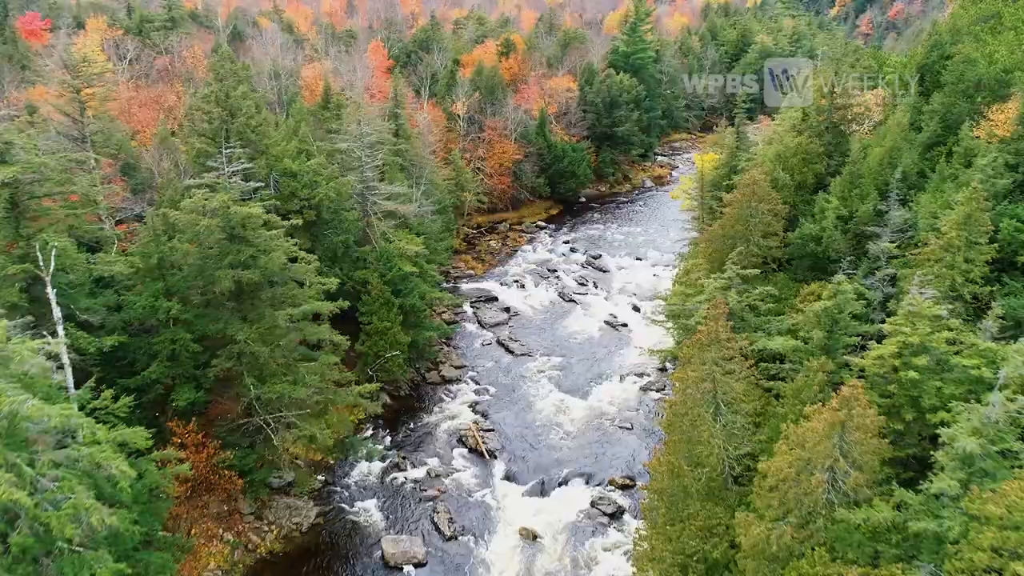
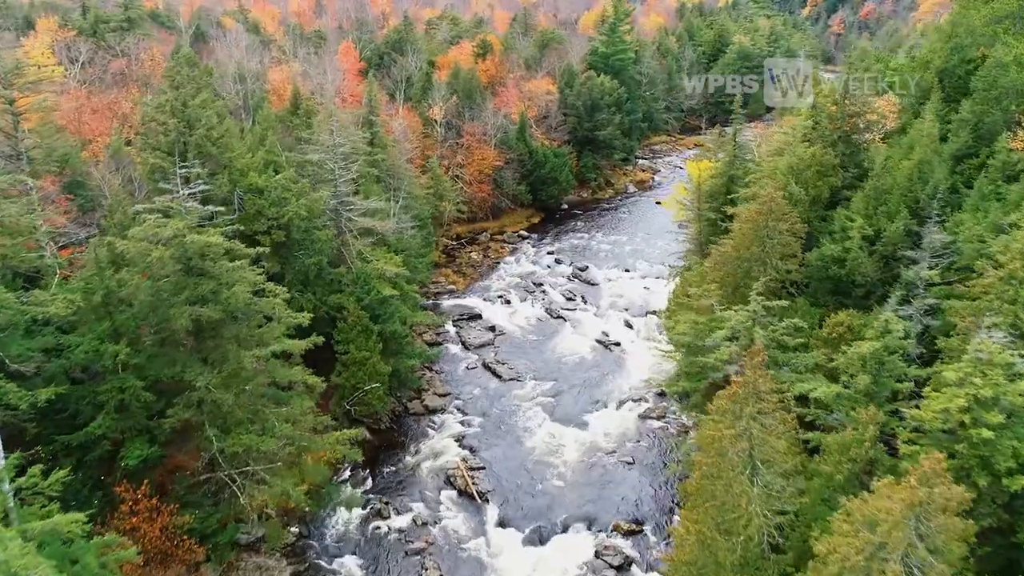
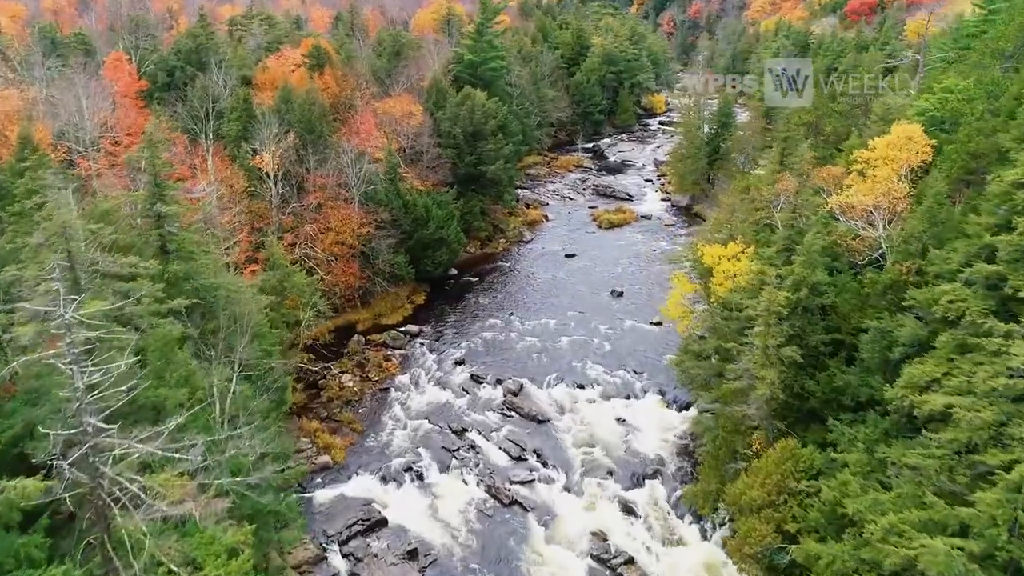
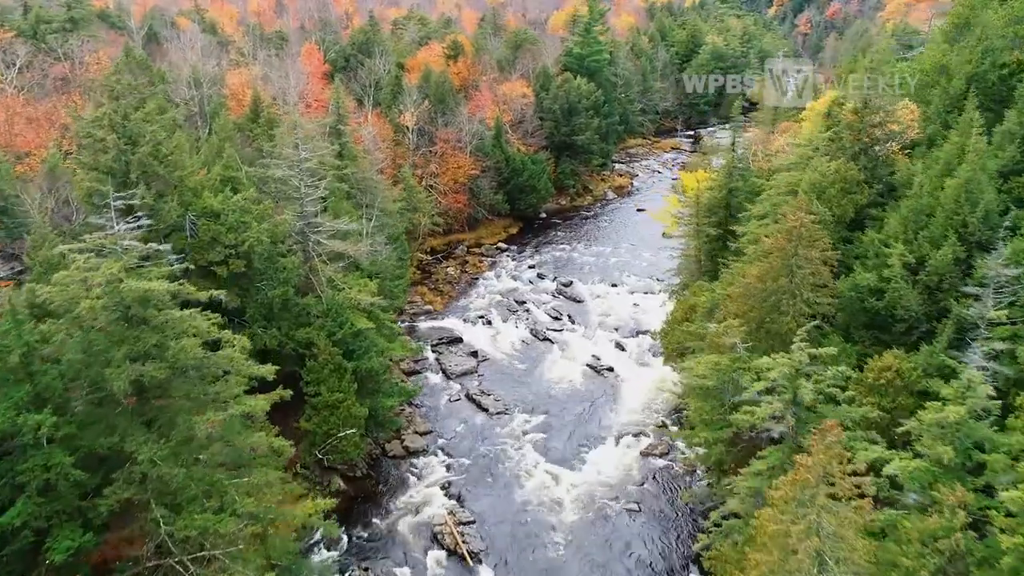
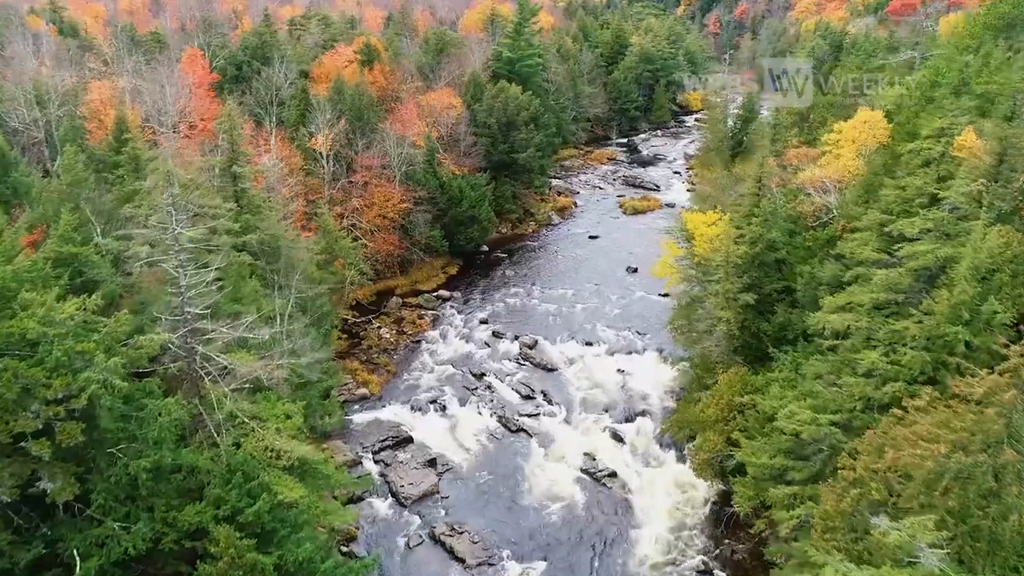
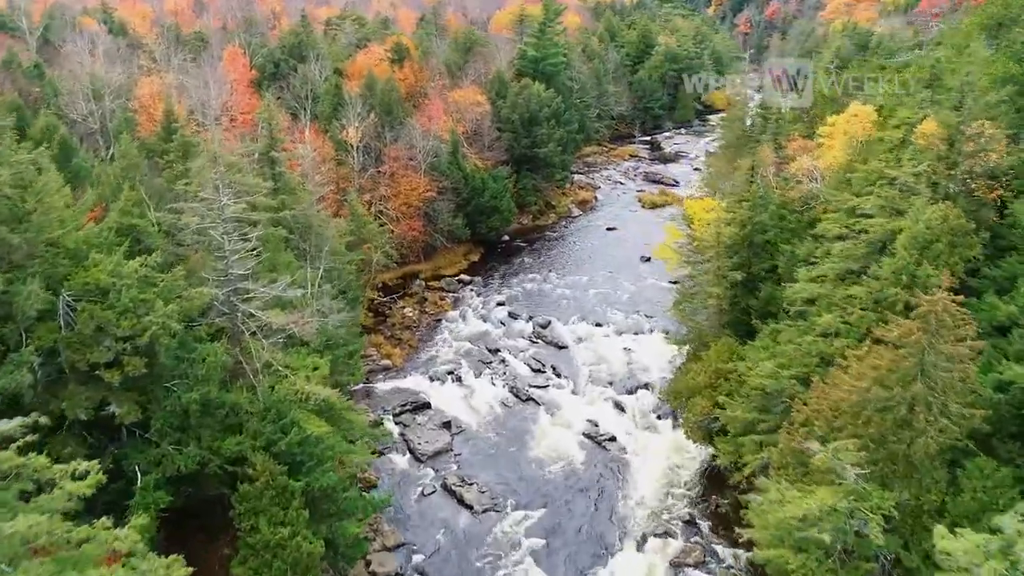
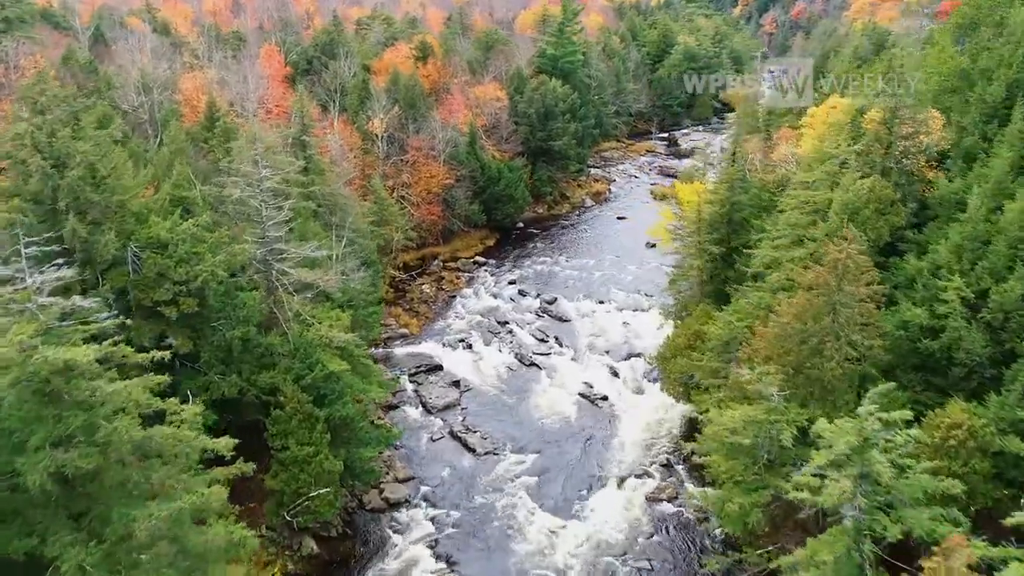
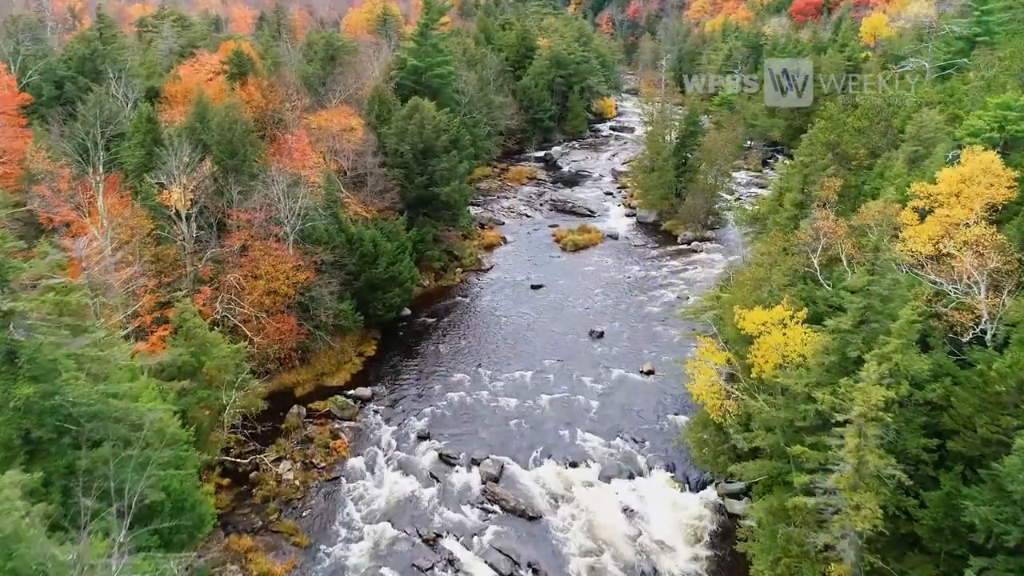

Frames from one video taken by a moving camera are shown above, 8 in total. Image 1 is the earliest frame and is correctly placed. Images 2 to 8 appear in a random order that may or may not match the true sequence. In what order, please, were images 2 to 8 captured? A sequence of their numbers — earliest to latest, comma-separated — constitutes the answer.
2, 4, 7, 6, 5, 3, 8
